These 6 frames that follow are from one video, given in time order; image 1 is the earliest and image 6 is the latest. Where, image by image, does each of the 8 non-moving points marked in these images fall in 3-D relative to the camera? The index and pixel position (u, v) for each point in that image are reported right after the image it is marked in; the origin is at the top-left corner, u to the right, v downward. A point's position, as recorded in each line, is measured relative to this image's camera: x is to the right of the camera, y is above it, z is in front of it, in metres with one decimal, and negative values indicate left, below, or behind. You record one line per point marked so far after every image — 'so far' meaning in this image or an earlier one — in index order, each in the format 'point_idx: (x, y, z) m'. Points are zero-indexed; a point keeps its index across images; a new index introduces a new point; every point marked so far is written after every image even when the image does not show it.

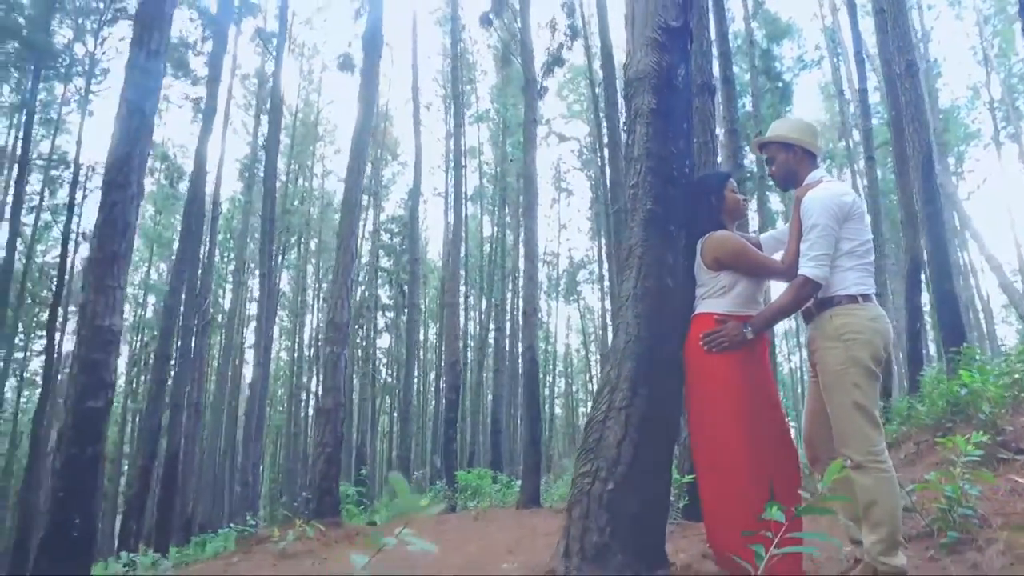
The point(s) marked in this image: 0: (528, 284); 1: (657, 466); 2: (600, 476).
0: (+0.2, +0.1, +11.1) m
1: (+0.6, -0.8, +3.4) m
2: (+0.4, -0.8, +3.4) m
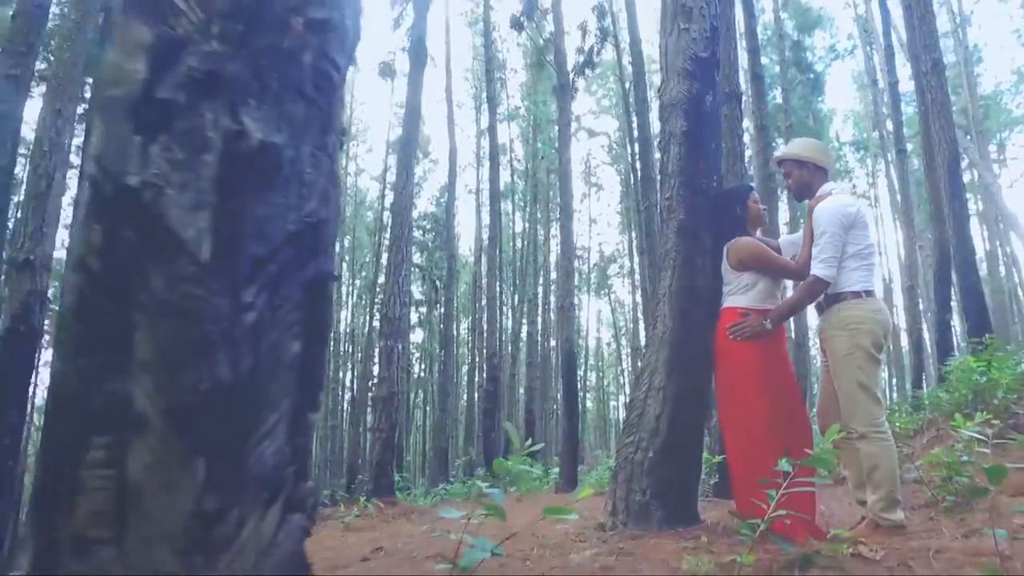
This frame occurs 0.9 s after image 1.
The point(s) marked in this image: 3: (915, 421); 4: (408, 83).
0: (+0.8, +0.2, +11.7) m
1: (+0.9, -0.8, +3.9) m
2: (+0.7, -0.8, +4.0) m
3: (+4.6, -1.5, +8.9) m
4: (-1.4, +2.8, +10.4) m
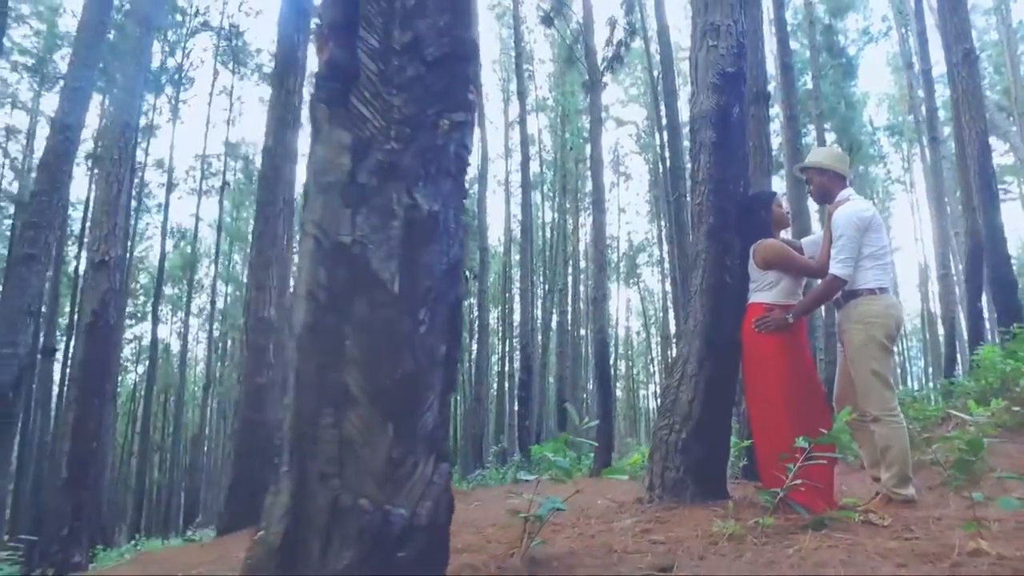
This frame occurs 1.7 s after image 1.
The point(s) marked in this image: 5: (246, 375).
0: (+1.3, +0.3, +12.1) m
1: (+1.2, -0.7, +4.4) m
2: (+0.9, -0.8, +4.4) m
3: (+5.1, -1.4, +9.2) m
4: (-0.9, +2.8, +10.9) m
5: (-2.3, -0.8, +6.7) m
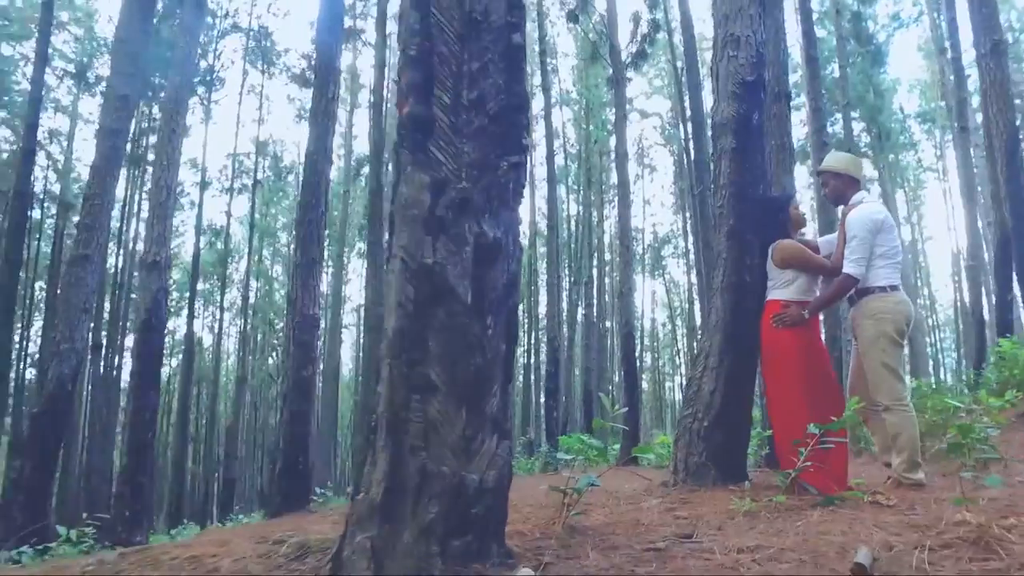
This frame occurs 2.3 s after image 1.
0: (+1.8, +0.4, +12.4) m
1: (+1.4, -0.7, +4.7) m
2: (+1.1, -0.8, +4.7) m
3: (+5.4, -1.3, +9.4) m
4: (-0.5, +2.9, +11.2) m
5: (-2.0, -0.8, +7.1) m
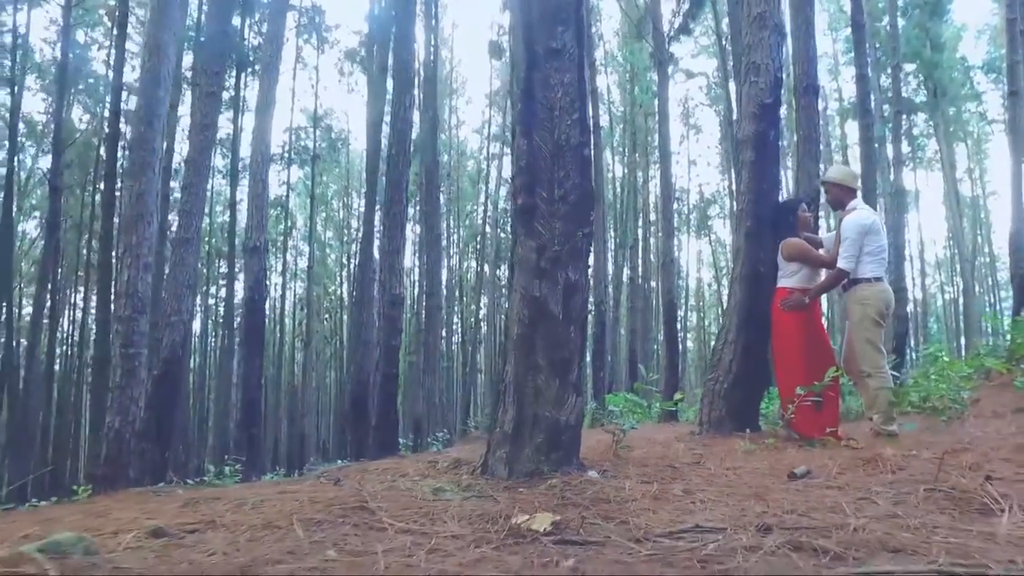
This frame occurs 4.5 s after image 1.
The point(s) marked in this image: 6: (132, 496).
0: (+2.6, +0.8, +13.4) m
1: (+1.8, -0.7, +5.8) m
2: (+1.6, -0.7, +5.9) m
3: (+6.1, -1.0, +10.4) m
4: (+0.3, +3.3, +12.3) m
5: (-1.4, -0.6, +8.4) m
6: (-1.8, -1.0, +3.7) m
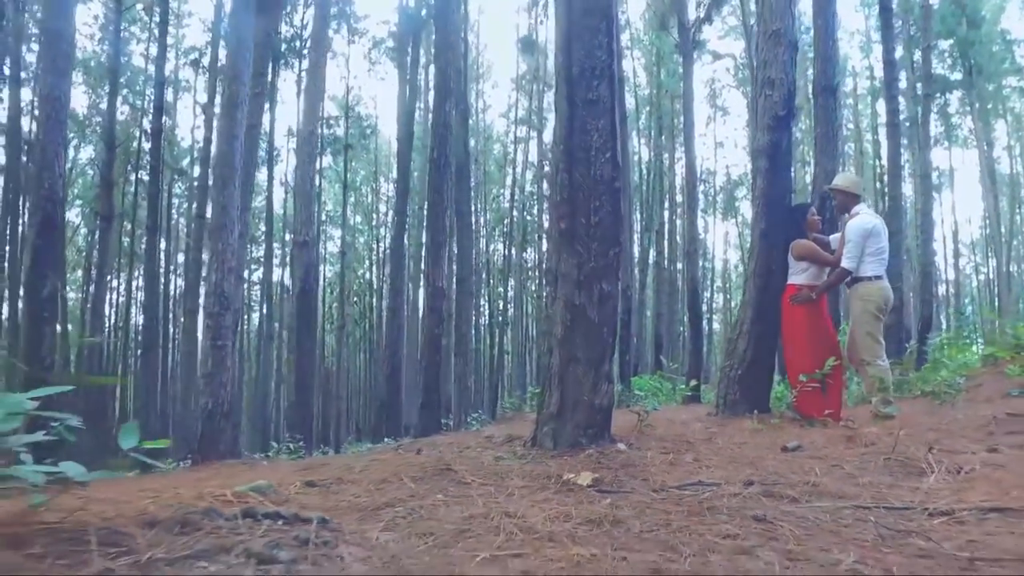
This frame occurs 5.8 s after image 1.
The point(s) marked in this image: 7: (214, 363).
0: (+3.2, +1.1, +14.0) m
1: (+2.1, -0.6, +6.5) m
2: (+1.9, -0.7, +6.5) m
3: (+6.6, -0.9, +10.9) m
4: (+0.8, +3.5, +12.9) m
5: (-1.0, -0.5, +9.2) m
6: (-1.6, -1.0, +4.5) m
7: (-2.2, -0.5, +5.8) m
